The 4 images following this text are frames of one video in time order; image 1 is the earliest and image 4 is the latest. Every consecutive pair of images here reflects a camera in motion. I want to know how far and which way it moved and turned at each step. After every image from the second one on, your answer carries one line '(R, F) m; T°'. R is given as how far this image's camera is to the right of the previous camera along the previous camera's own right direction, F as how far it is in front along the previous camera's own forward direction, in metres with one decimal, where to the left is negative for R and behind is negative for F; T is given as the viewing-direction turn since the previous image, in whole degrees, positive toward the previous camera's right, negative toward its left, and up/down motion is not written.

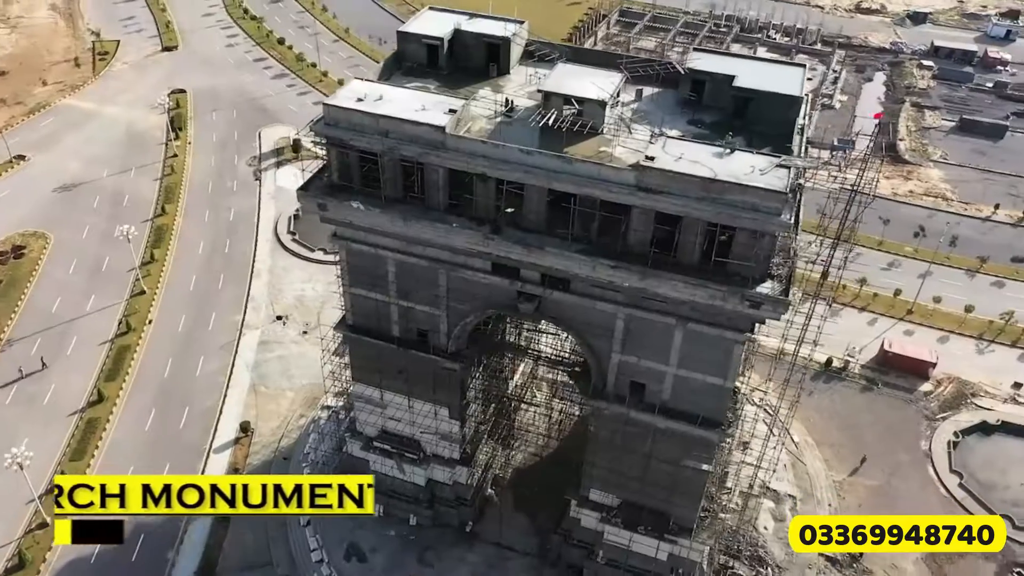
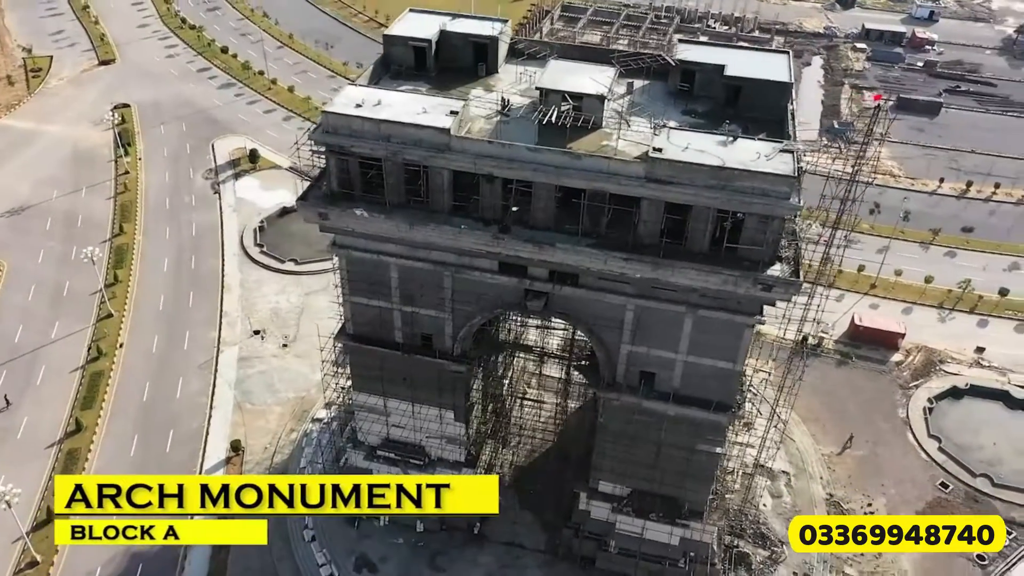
(-3.8, +0.1) m; +4°
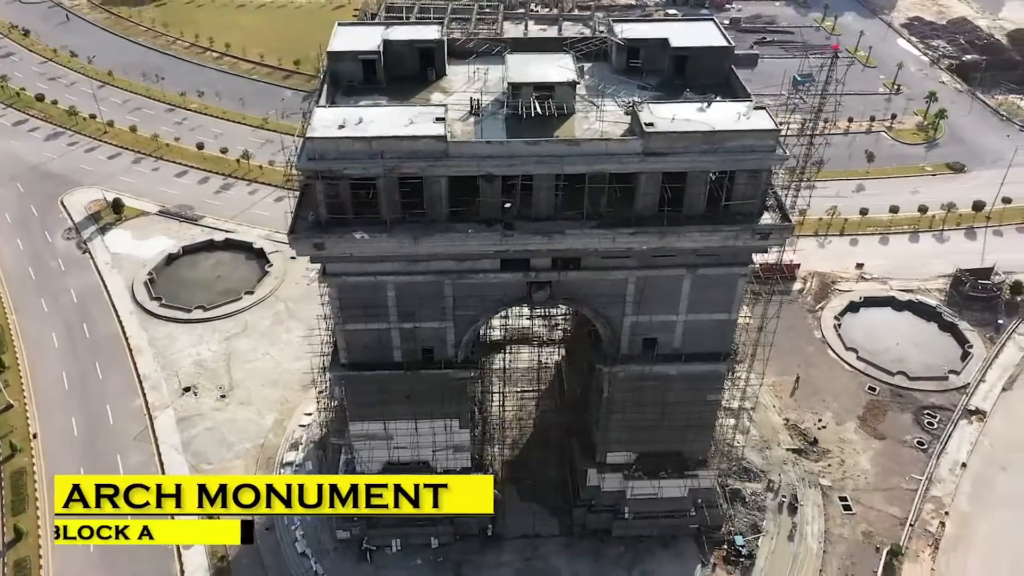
(-10.0, +0.7) m; +12°
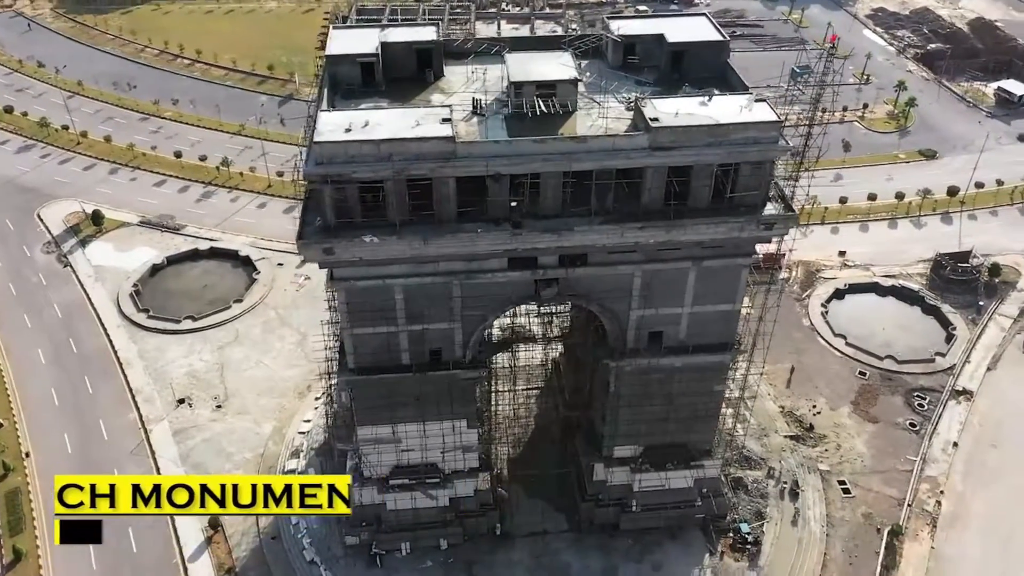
(-2.2, -0.1) m; +2°
